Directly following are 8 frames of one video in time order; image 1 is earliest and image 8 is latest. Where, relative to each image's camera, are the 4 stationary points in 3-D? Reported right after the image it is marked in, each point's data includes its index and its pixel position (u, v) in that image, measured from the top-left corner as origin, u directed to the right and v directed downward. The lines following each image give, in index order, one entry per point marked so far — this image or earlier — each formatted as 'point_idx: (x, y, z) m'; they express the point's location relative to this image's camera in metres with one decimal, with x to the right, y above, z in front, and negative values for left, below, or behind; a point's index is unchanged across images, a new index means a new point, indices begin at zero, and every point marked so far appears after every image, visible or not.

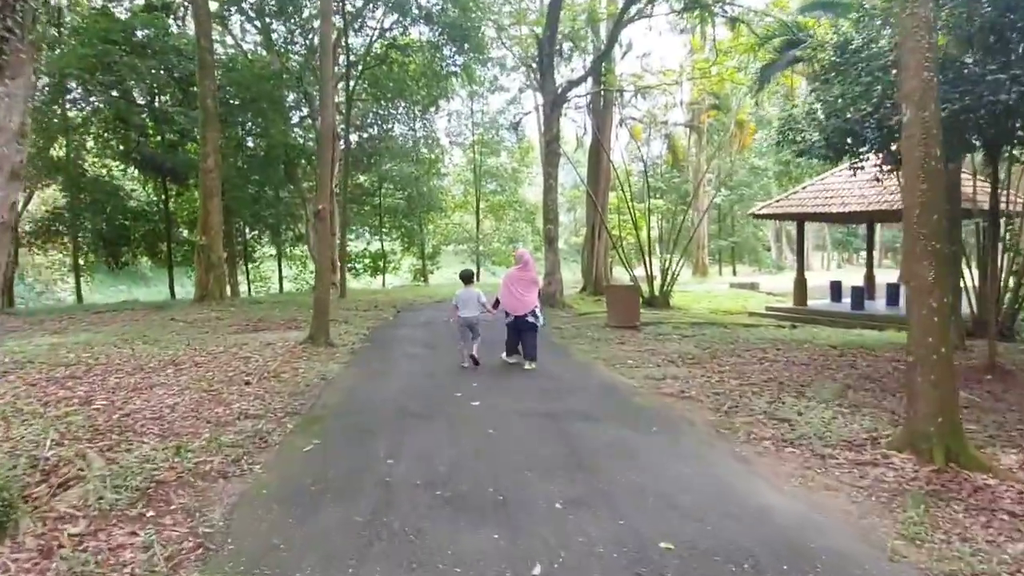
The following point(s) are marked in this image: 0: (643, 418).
0: (+1.1, -1.2, +6.1) m
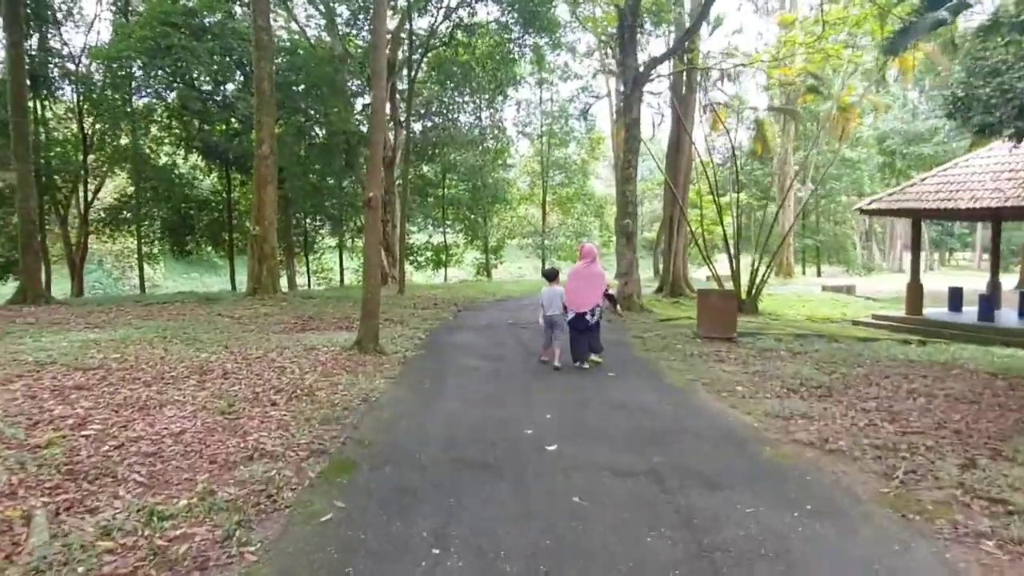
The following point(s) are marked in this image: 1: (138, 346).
0: (+1.7, -1.3, +4.4) m
1: (-5.5, -0.9, +10.4) m
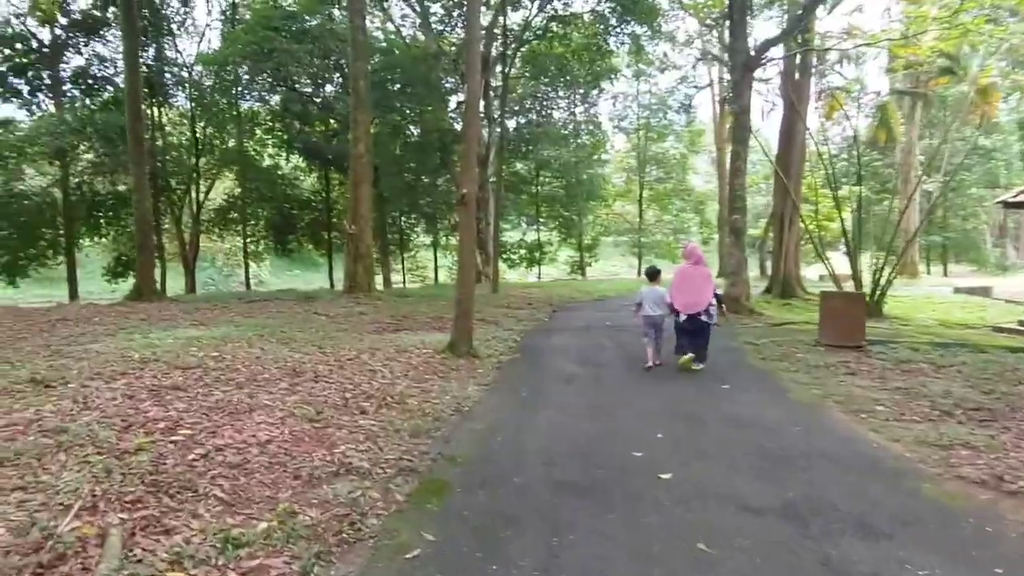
0: (+2.3, -1.3, +3.6) m
1: (-4.1, -0.8, +10.5) m
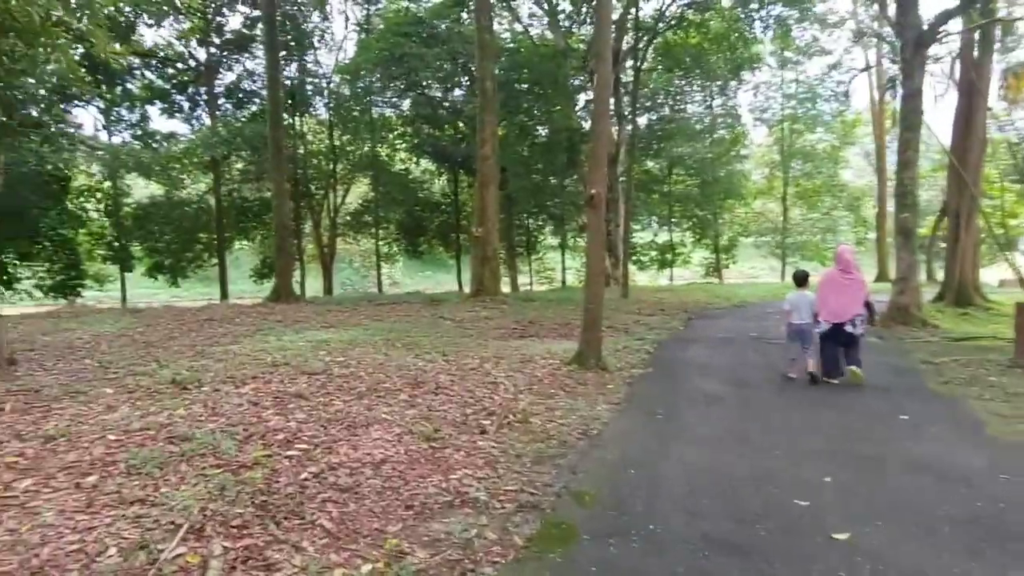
0: (+2.8, -1.4, +2.6) m
1: (-2.2, -0.9, +10.5) m
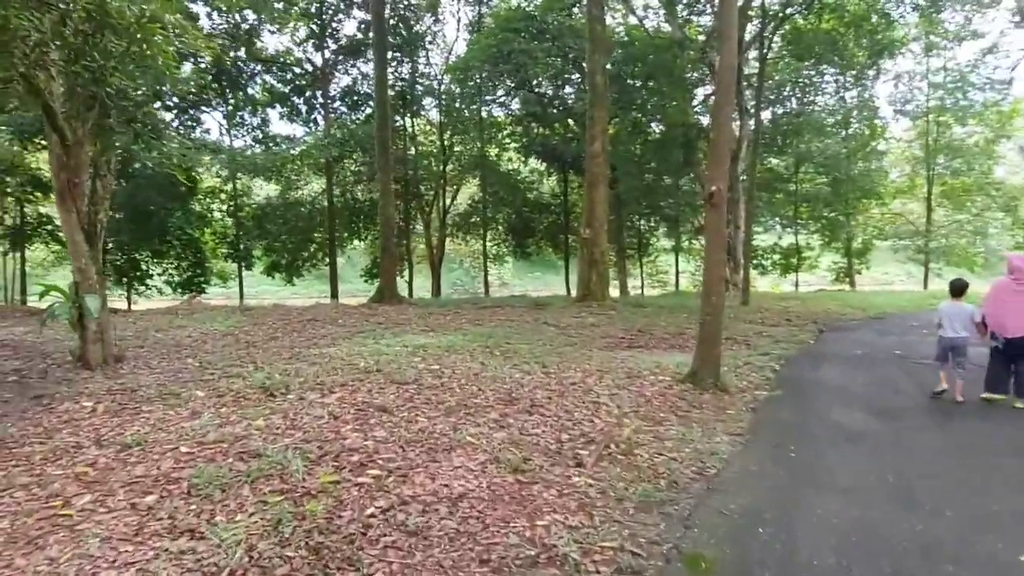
0: (+3.0, -1.5, +1.3) m
1: (-0.7, -1.0, +9.9) m
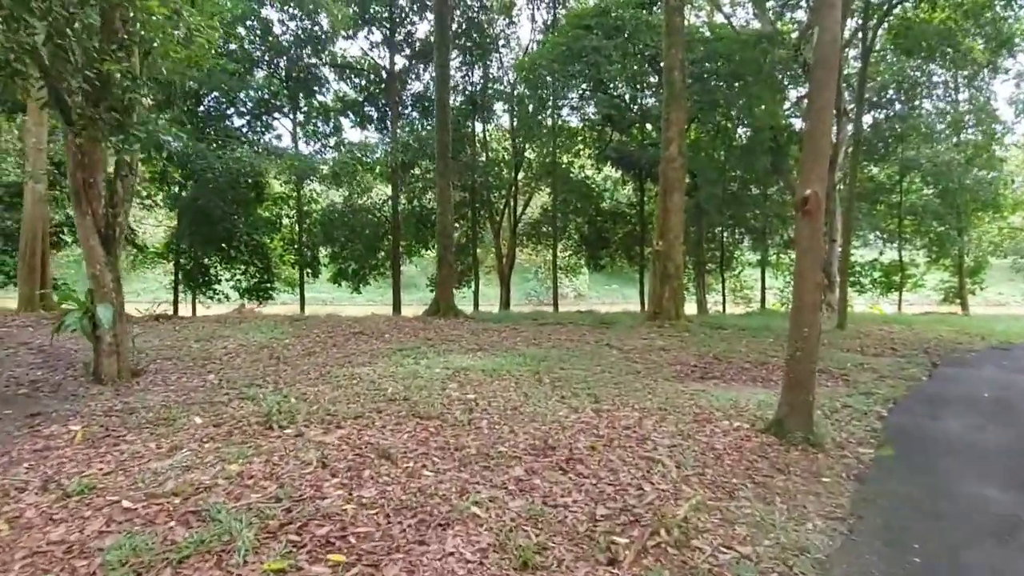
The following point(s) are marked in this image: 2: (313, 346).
0: (+2.6, -1.7, -0.2) m
1: (-0.1, -1.2, +8.7) m
2: (-3.2, -1.0, +11.4) m
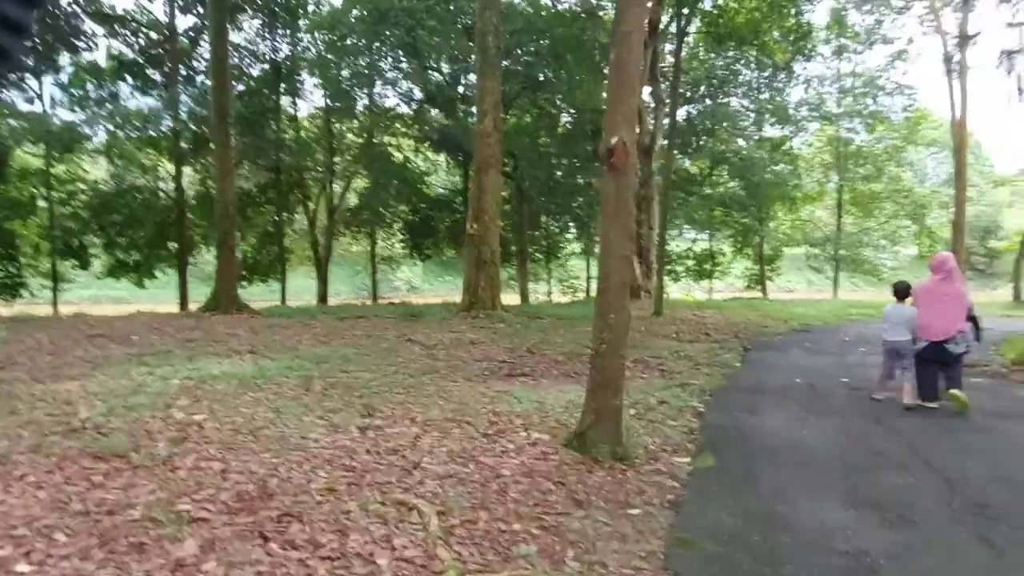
0: (+2.2, -1.6, -1.3) m
1: (-2.5, -1.0, +6.8) m
2: (-6.1, -0.8, +8.7) m
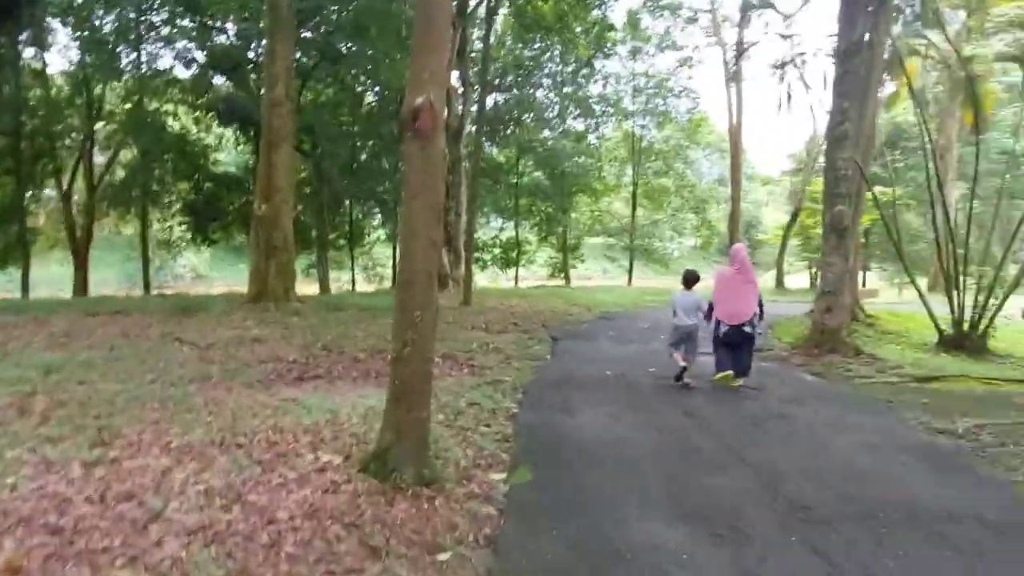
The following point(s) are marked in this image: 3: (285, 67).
0: (+2.6, -1.6, -1.5) m
1: (-4.1, -1.0, +5.1) m
2: (-8.1, -0.8, +6.0) m
3: (-4.0, +3.9, +12.4) m
